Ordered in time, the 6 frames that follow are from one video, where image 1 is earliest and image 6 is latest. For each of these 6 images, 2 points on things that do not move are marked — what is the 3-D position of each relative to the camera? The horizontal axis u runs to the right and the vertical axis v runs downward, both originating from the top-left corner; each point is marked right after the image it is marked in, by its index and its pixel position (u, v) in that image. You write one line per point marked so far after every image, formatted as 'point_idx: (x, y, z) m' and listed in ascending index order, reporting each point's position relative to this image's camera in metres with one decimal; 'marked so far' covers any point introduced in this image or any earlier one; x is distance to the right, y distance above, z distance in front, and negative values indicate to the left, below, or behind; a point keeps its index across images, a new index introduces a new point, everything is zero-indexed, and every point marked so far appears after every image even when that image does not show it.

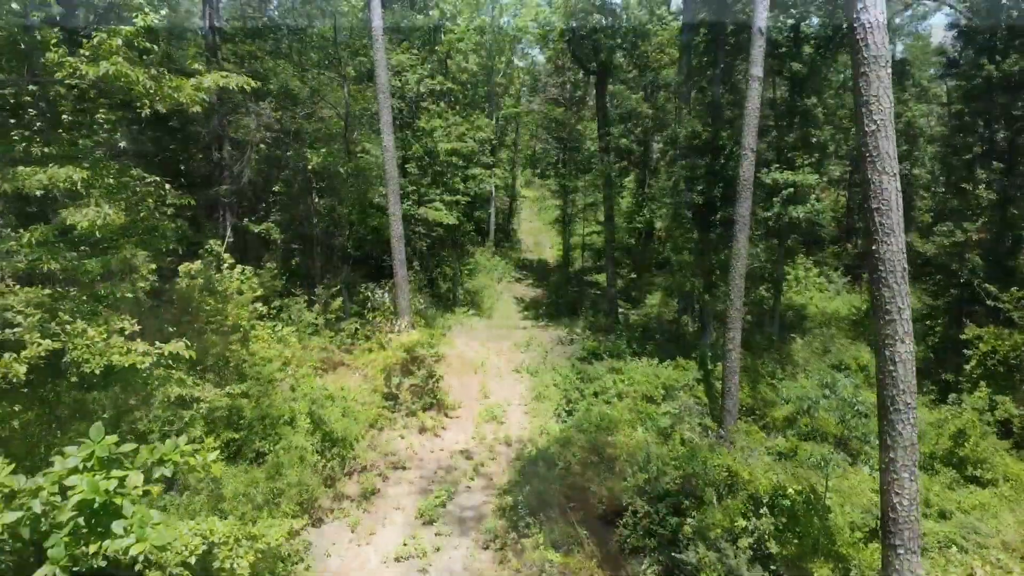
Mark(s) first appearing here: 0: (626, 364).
0: (+1.5, -1.0, +11.2) m
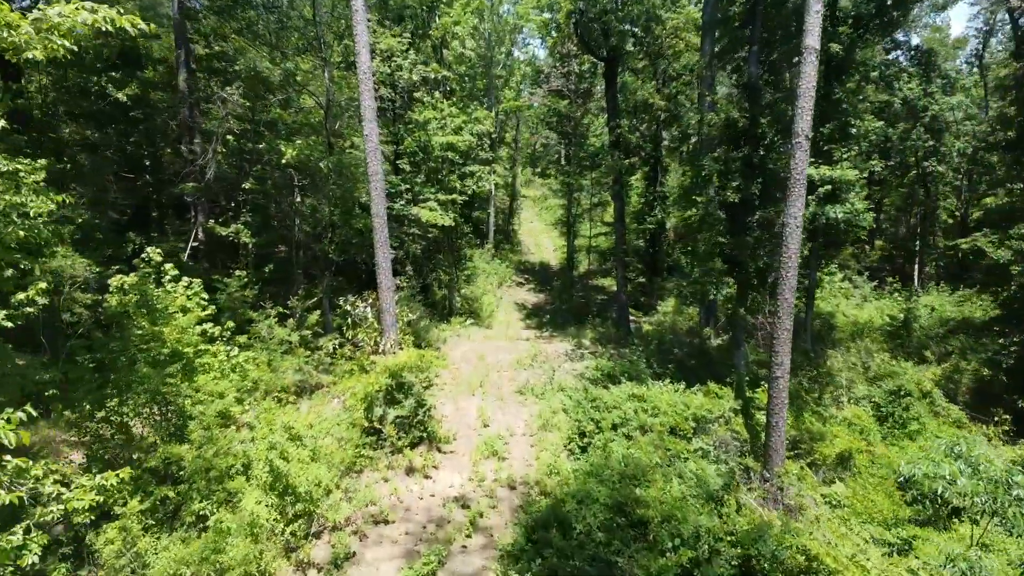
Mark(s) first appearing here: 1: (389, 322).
0: (+1.5, -1.1, +9.7) m
1: (-1.4, -0.4, +9.7) m
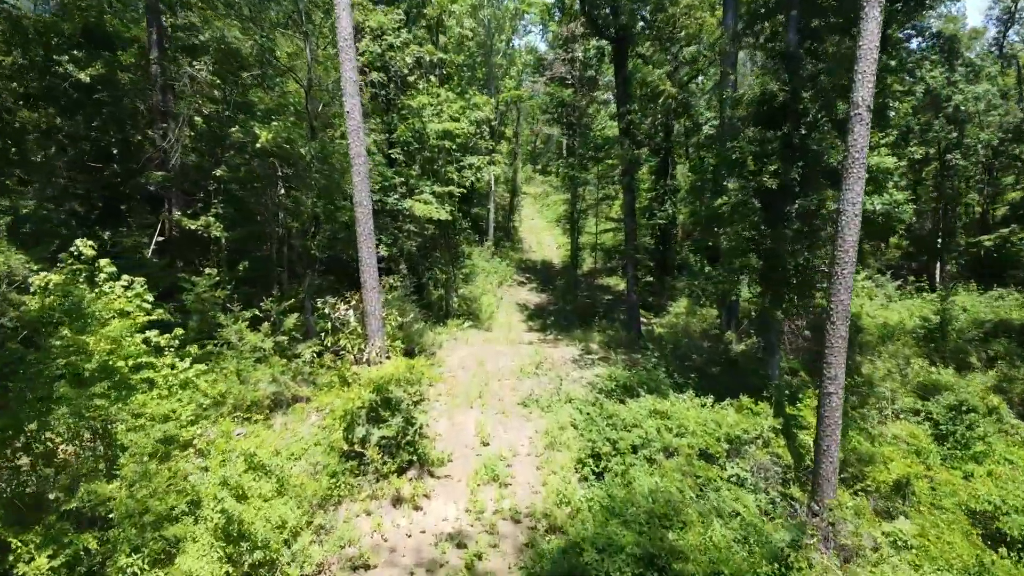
0: (+1.6, -1.1, +8.5) m
1: (-1.4, -0.4, +8.5) m
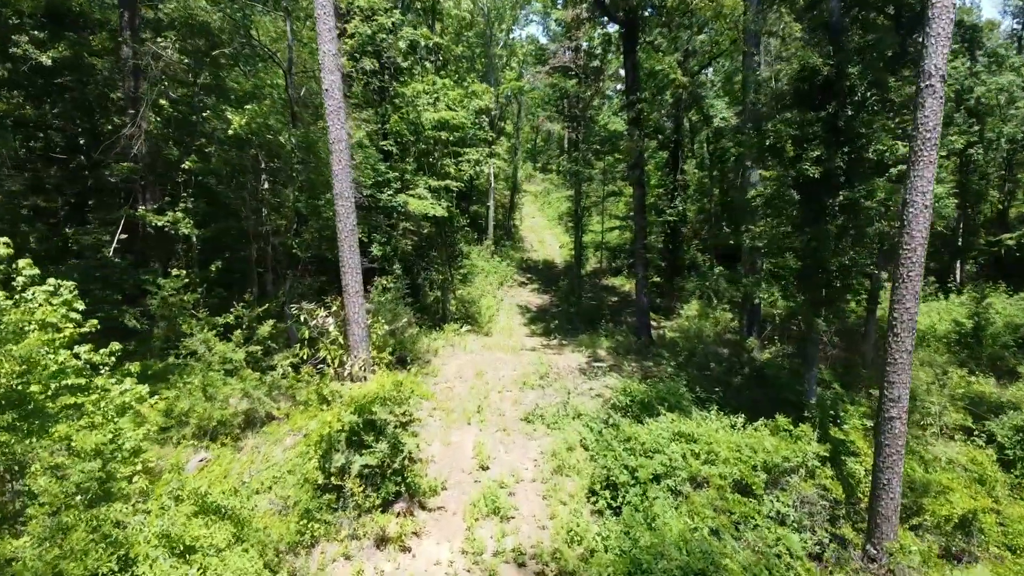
0: (+1.6, -1.2, +7.4) m
1: (-1.4, -0.4, +7.5) m
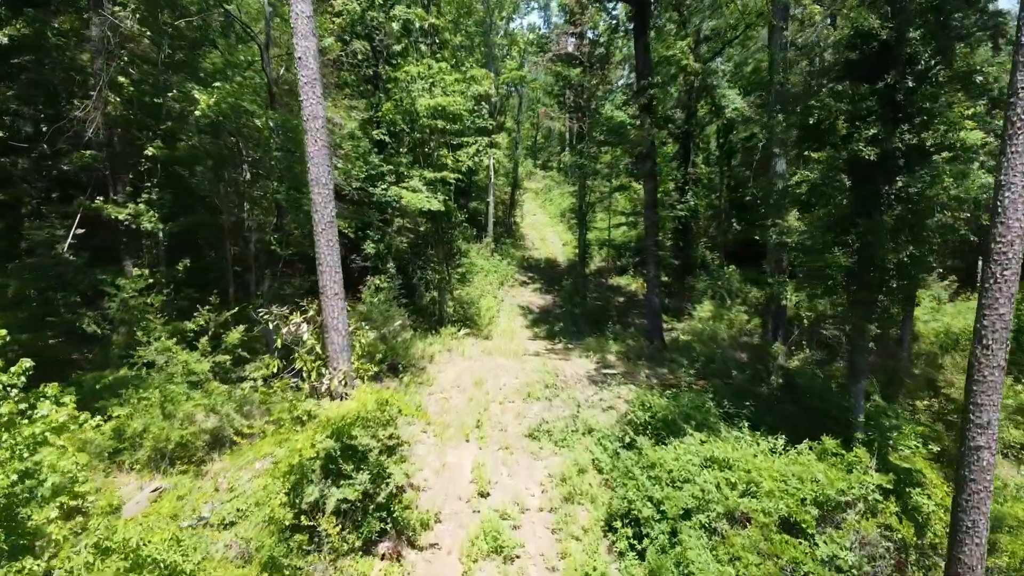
0: (+1.6, -1.2, +6.4) m
1: (-1.3, -0.4, +6.5) m
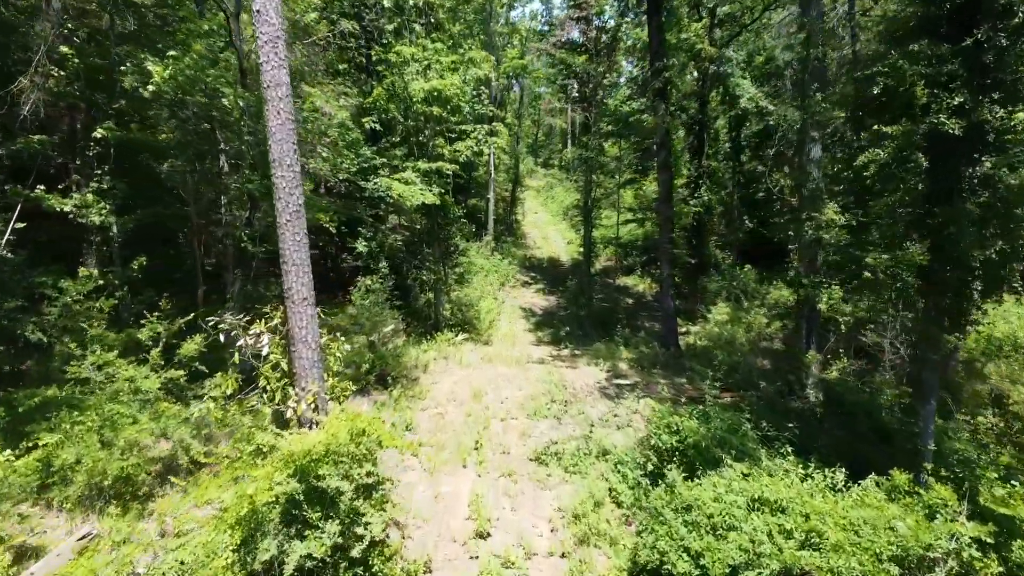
0: (+1.6, -1.2, +5.4) m
1: (-1.3, -0.5, +5.4) m
